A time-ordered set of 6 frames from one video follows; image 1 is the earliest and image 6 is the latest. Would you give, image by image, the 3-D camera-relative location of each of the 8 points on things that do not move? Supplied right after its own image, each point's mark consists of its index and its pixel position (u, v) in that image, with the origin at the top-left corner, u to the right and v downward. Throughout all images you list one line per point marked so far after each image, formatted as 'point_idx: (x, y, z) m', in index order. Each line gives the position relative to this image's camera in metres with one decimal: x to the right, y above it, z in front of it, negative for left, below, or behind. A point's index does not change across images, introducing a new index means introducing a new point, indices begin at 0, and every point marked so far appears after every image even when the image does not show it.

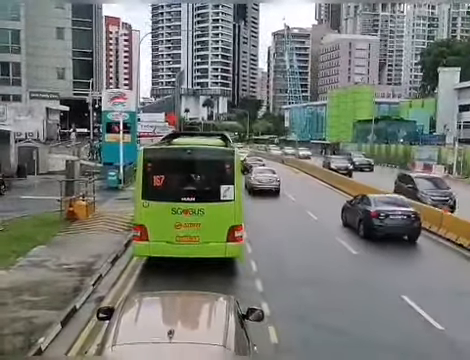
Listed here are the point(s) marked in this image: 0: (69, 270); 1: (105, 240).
0: (-3.2, -1.8, +13.1) m
1: (-3.3, -1.5, +17.0) m
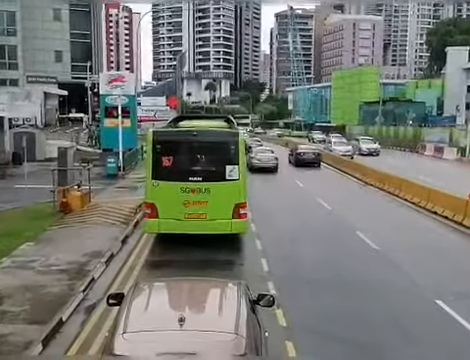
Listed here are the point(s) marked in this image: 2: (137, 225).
0: (-3.1, -1.6, +11.6) m
1: (-3.1, -1.3, +15.5) m
2: (-2.5, -1.2, +16.8) m
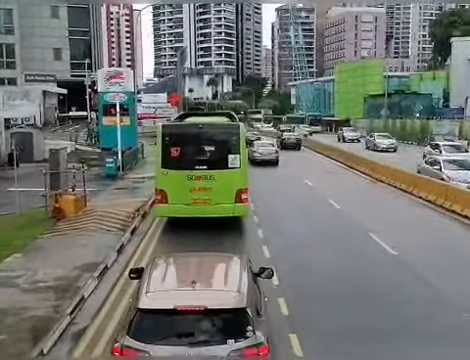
0: (-3.0, -1.7, +10.4) m
1: (-3.0, -1.3, +14.3) m
2: (-2.4, -1.2, +15.6) m
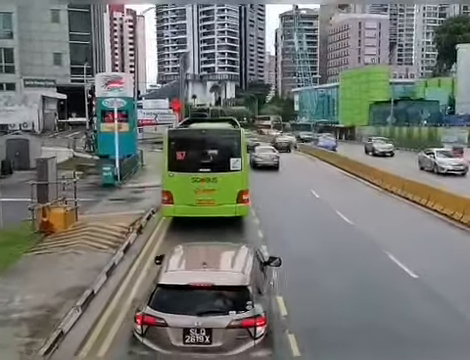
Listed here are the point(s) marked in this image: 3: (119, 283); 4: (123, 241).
0: (-2.9, -2.0, +9.1) m
1: (-2.9, -1.6, +13.0) m
2: (-2.3, -1.5, +14.3) m
3: (-2.1, -1.8, +11.9) m
4: (-2.5, -1.4, +15.0) m
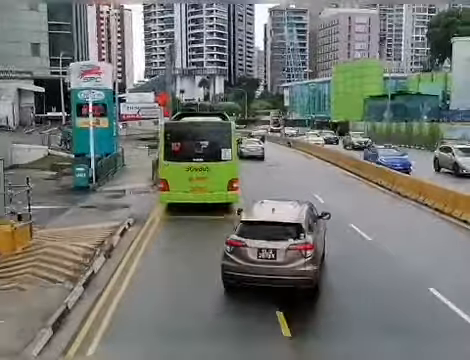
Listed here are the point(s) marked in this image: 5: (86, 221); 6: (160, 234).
0: (-2.9, -2.2, +5.9) m
1: (-3.0, -1.8, +9.8) m
2: (-2.4, -1.7, +11.1) m
3: (-2.1, -2.0, +8.7) m
4: (-2.6, -1.5, +11.7) m
5: (-3.8, -1.1, +17.2) m
6: (-1.8, -1.3, +16.0) m
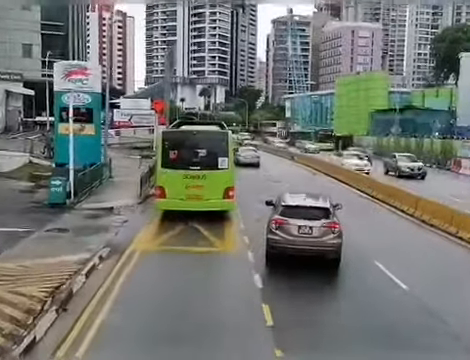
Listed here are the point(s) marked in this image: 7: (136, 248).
0: (-3.0, -2.4, +2.8) m
1: (-3.1, -2.1, +6.7) m
2: (-2.4, -2.0, +8.0) m
3: (-2.2, -2.3, +5.6) m
4: (-2.7, -1.9, +8.6) m
5: (-3.9, -1.5, +14.1) m
6: (-1.9, -1.7, +12.9) m
7: (-2.3, -1.5, +14.9) m
